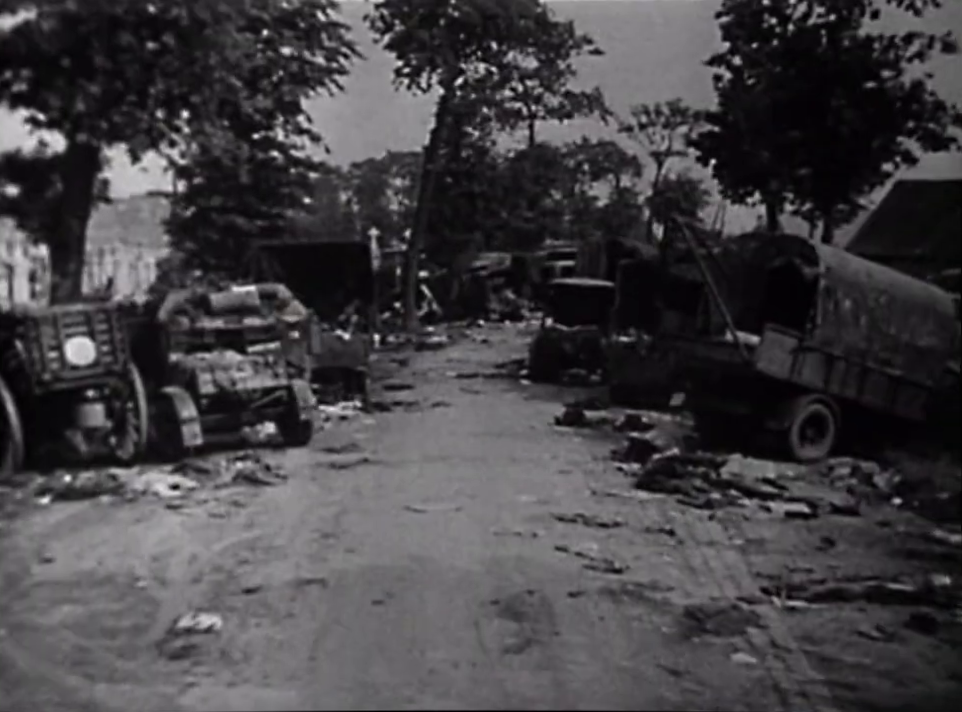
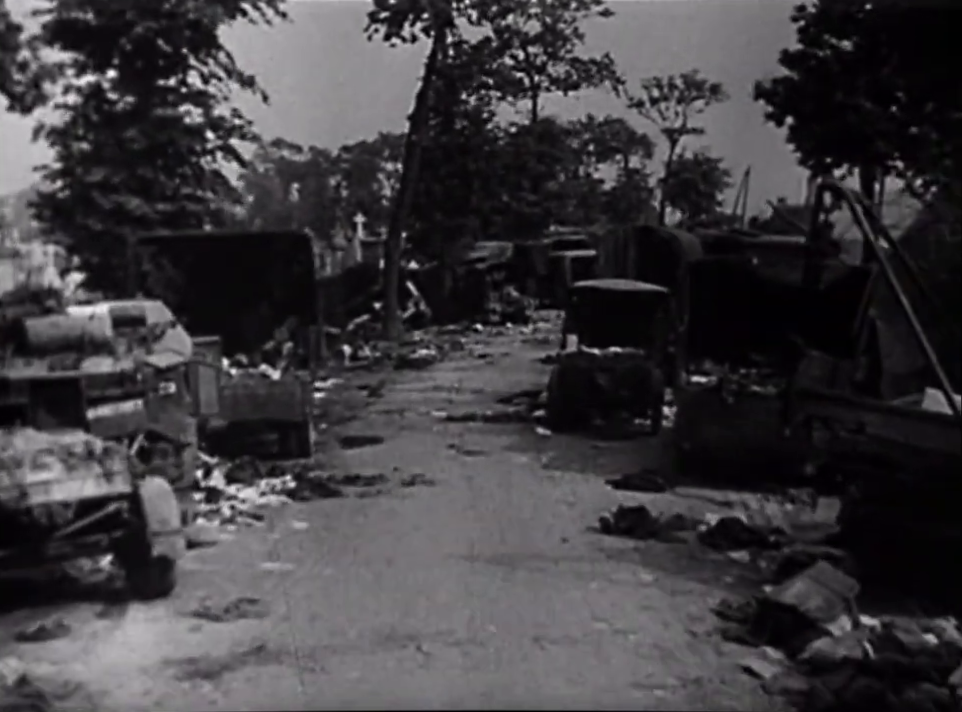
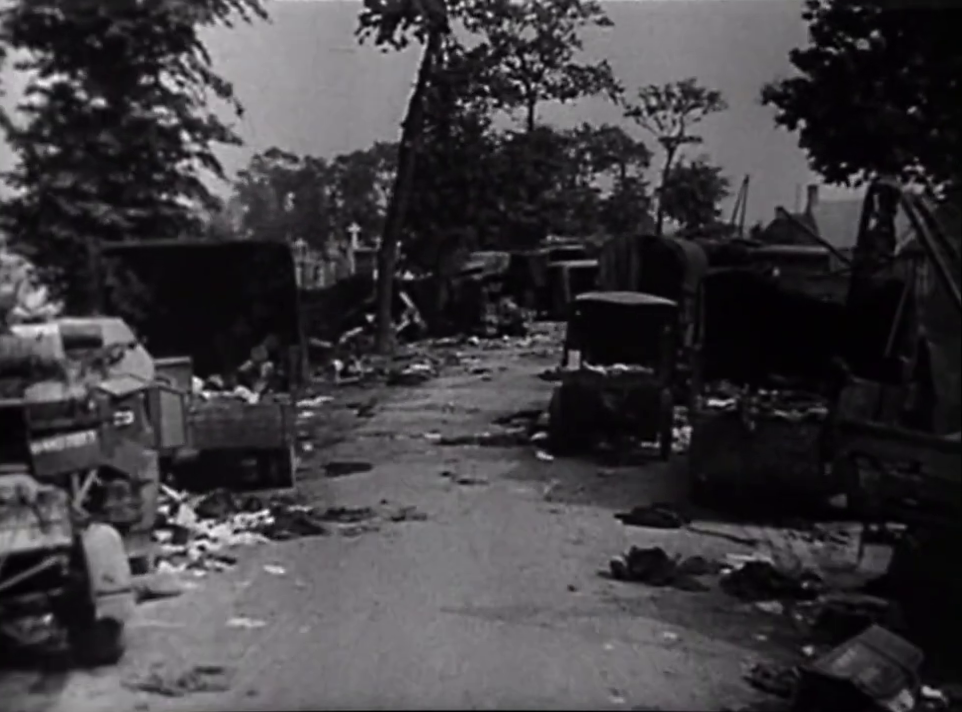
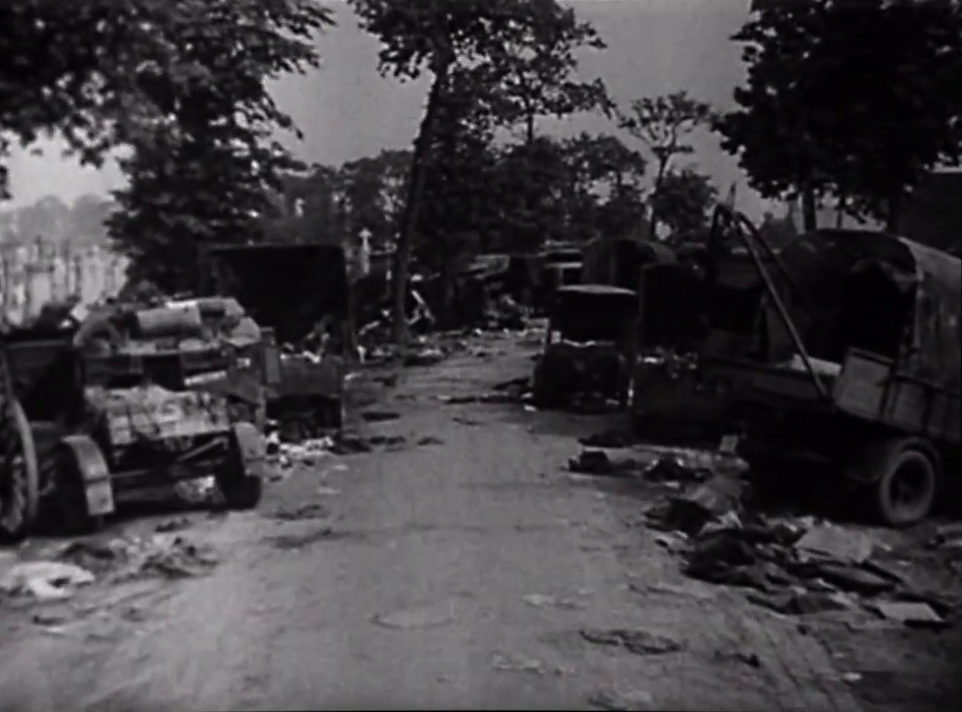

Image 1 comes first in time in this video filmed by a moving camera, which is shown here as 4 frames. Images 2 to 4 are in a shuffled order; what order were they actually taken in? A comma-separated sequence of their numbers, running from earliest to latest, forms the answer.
4, 2, 3
